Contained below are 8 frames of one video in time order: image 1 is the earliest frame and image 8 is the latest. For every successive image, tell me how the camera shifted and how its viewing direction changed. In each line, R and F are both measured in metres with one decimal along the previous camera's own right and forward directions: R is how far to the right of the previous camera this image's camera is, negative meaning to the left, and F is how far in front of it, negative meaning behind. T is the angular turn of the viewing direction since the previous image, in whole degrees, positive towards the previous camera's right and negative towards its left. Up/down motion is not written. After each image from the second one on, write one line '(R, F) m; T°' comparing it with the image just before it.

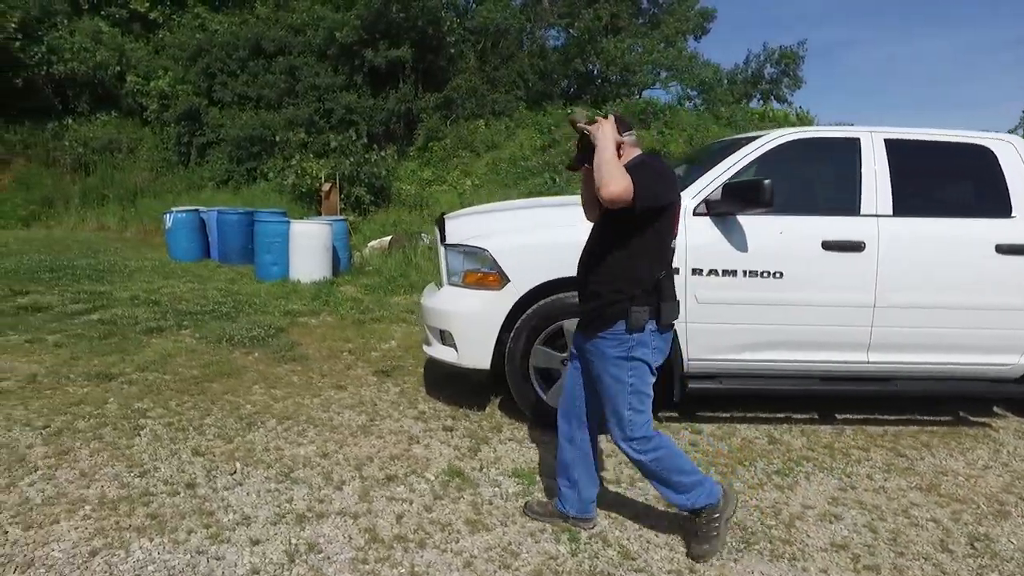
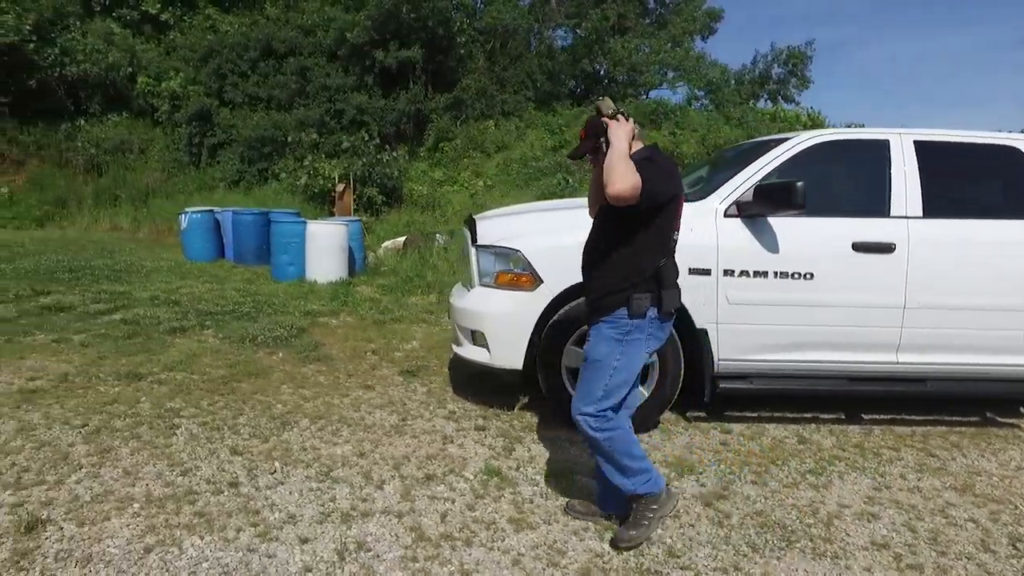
(-0.2, 0.0) m; 0°
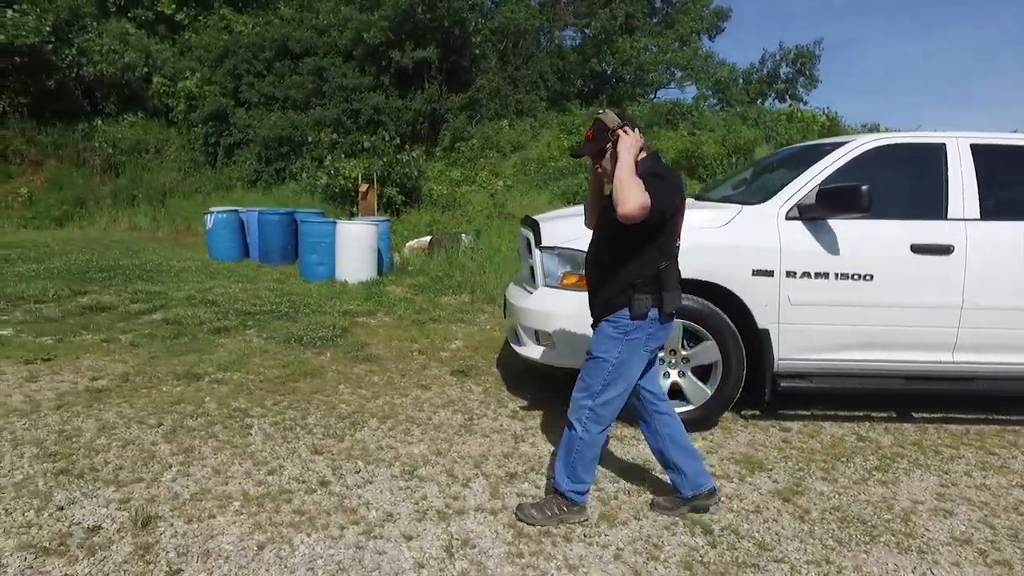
(-0.4, -0.1) m; 0°
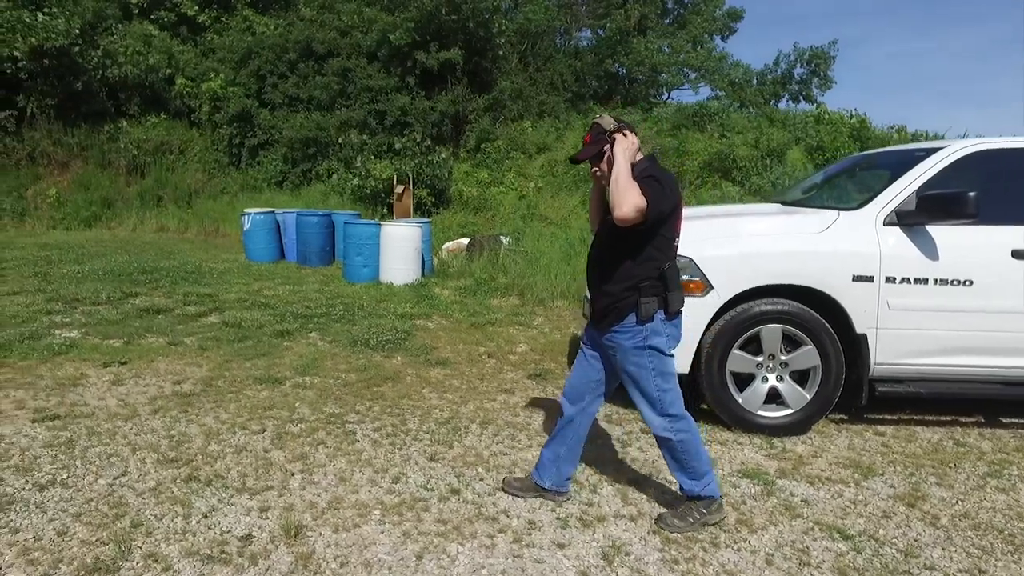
(-0.6, 0.0) m; 0°
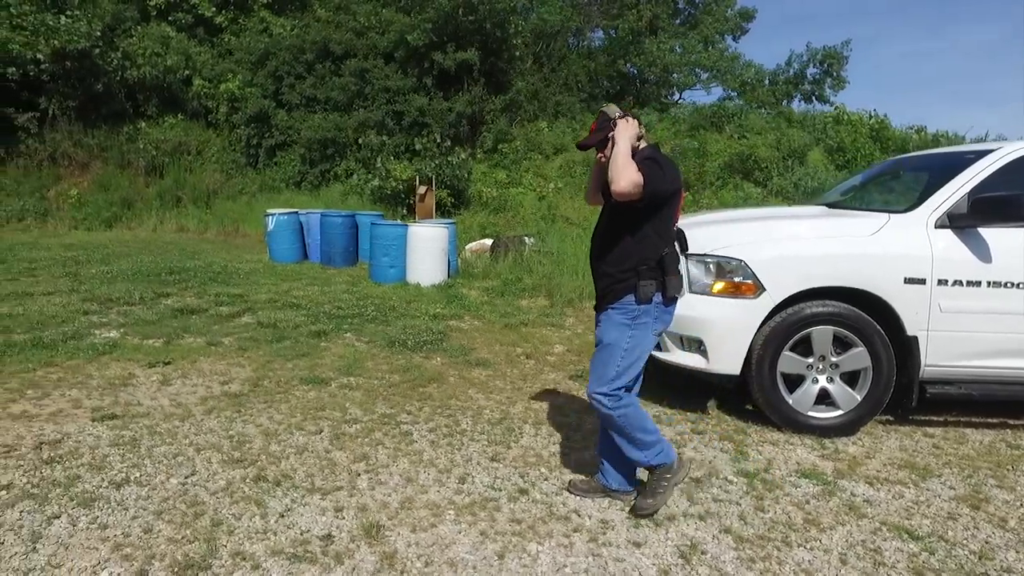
(-0.3, 0.0) m; 0°
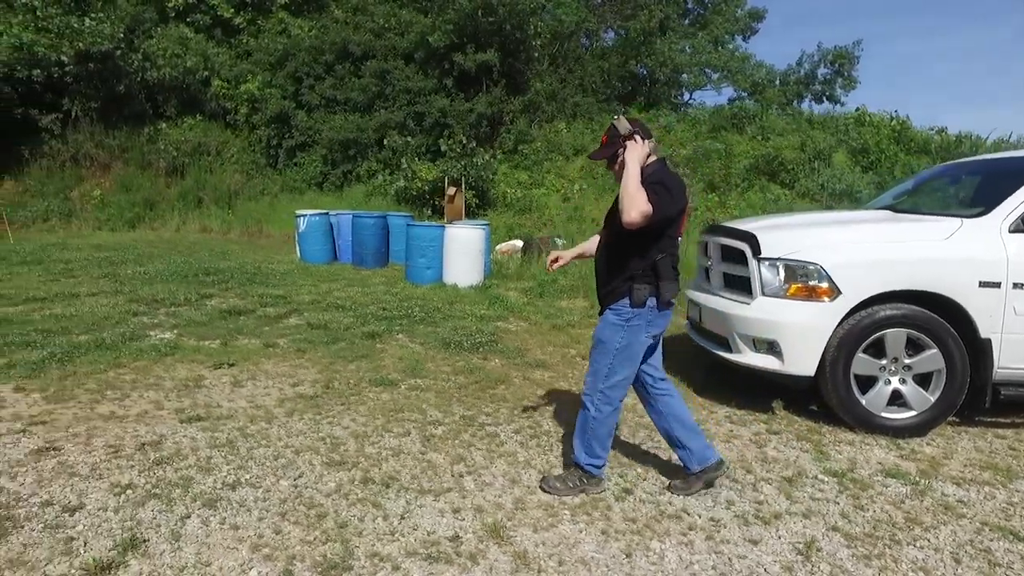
(-0.5, -0.1) m; 0°
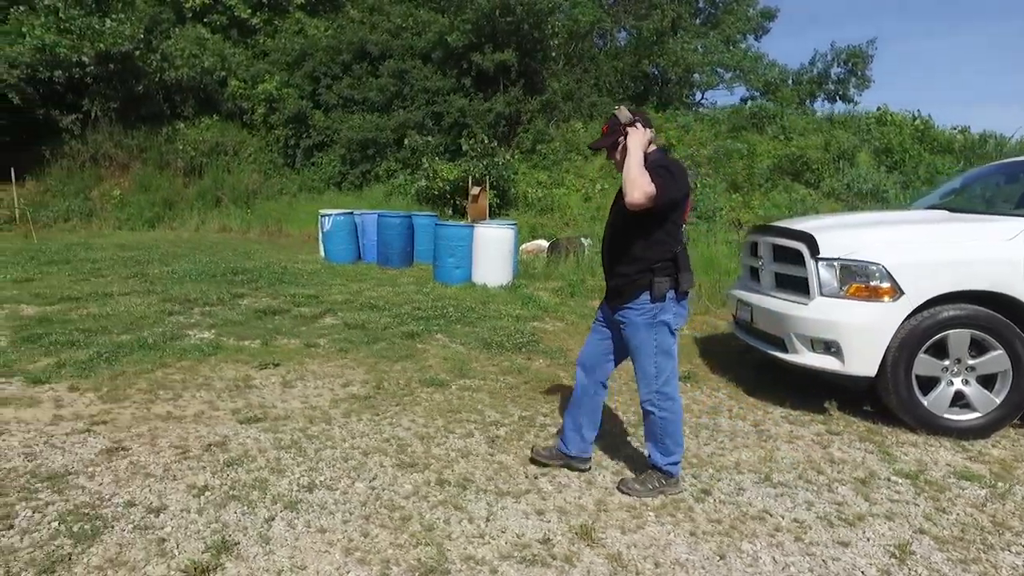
(-0.4, 0.0) m; 0°
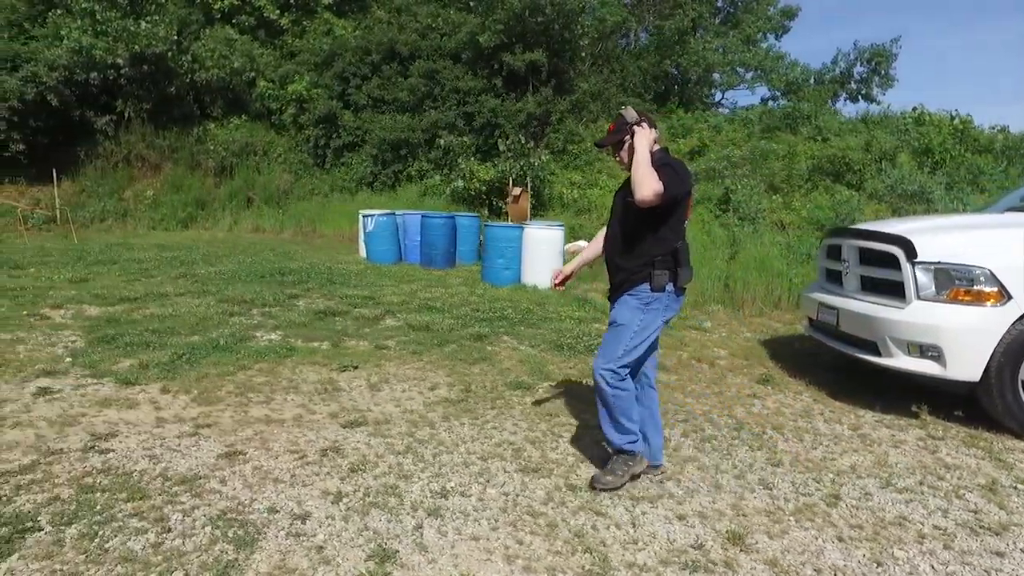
(-0.6, 0.0) m; -1°
